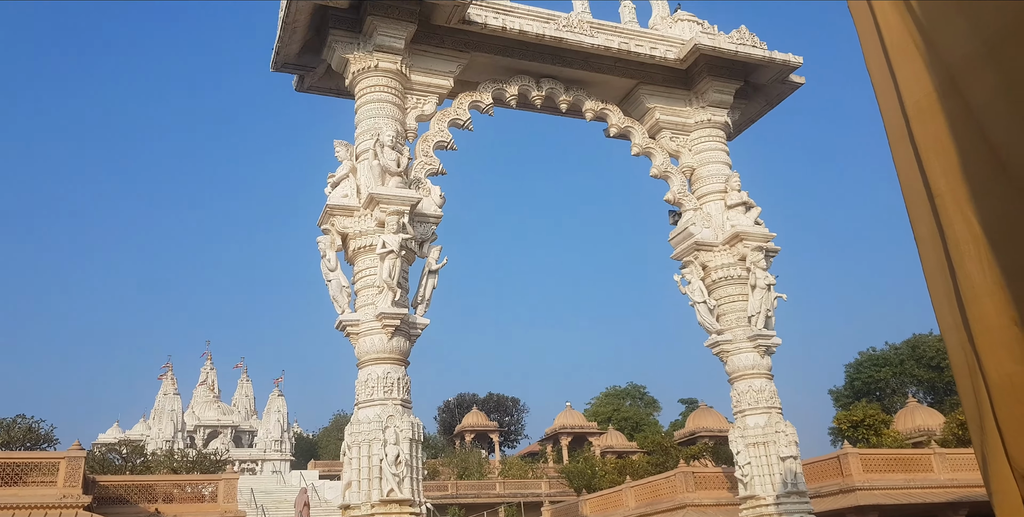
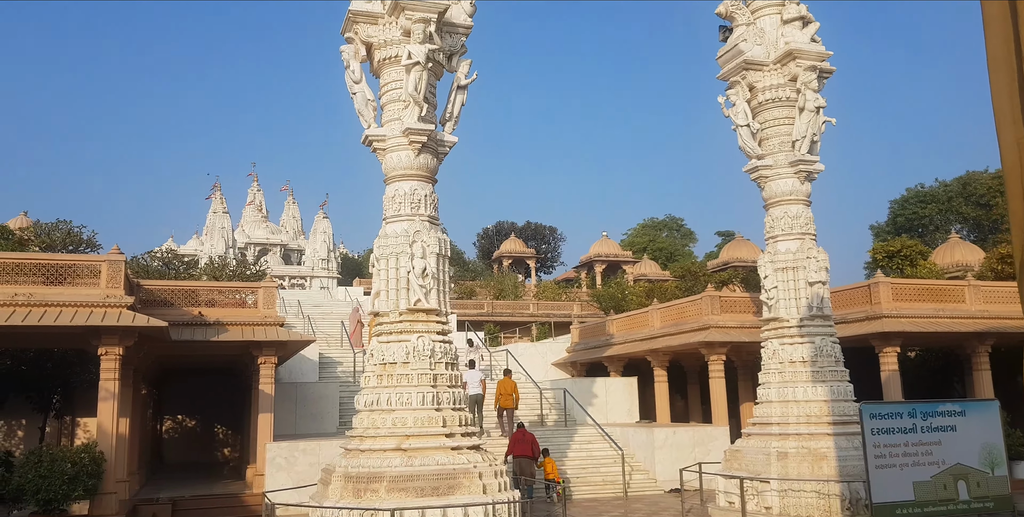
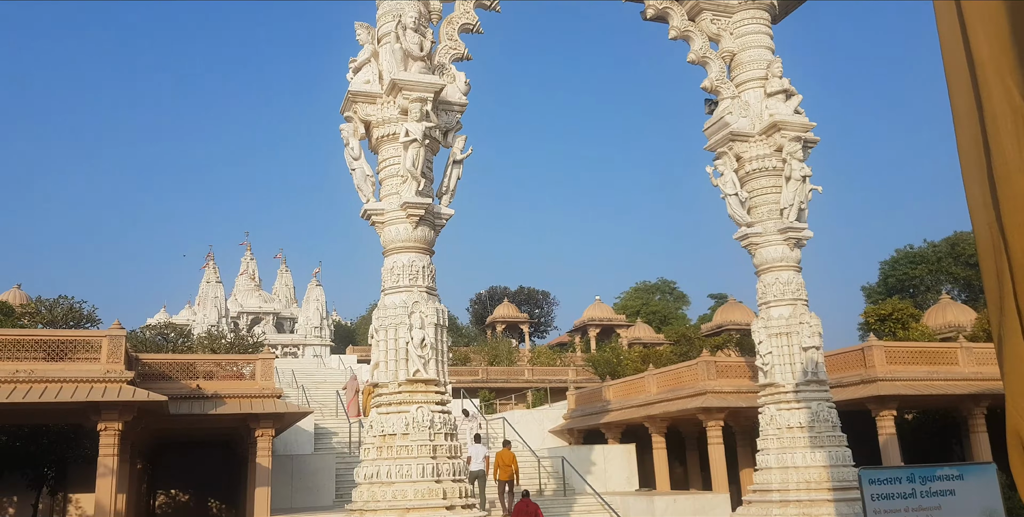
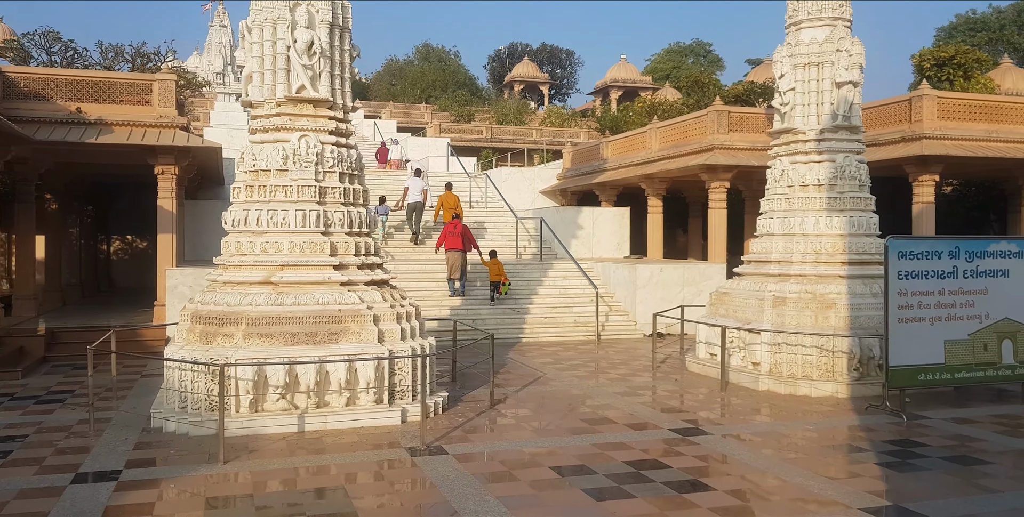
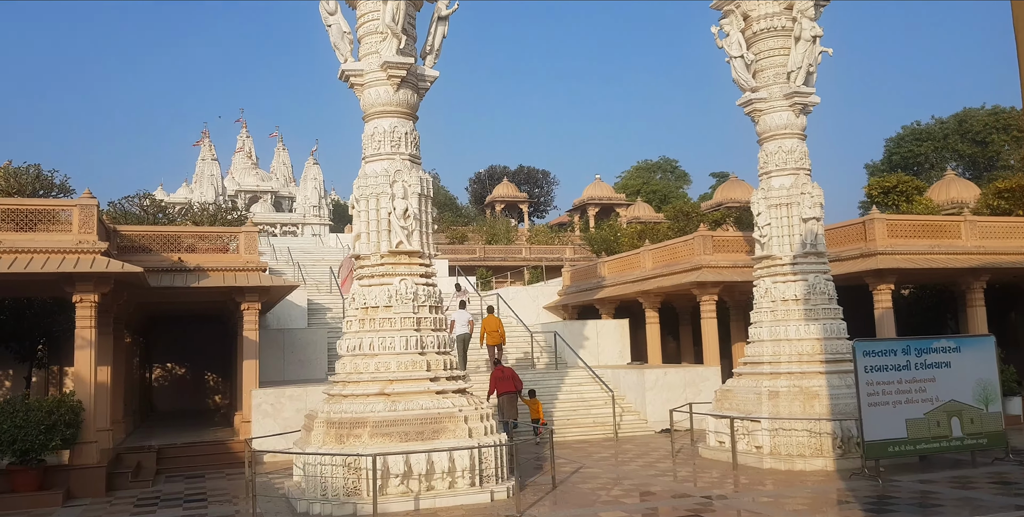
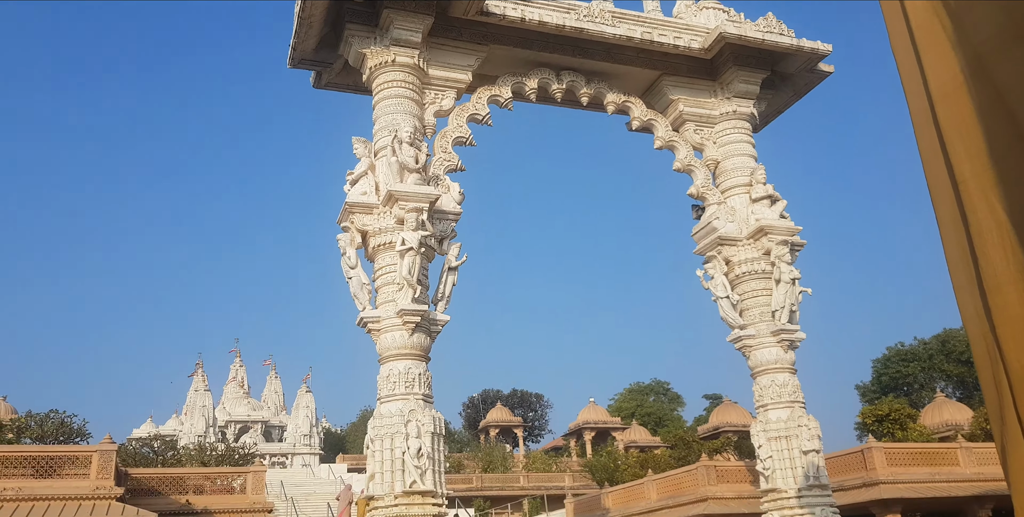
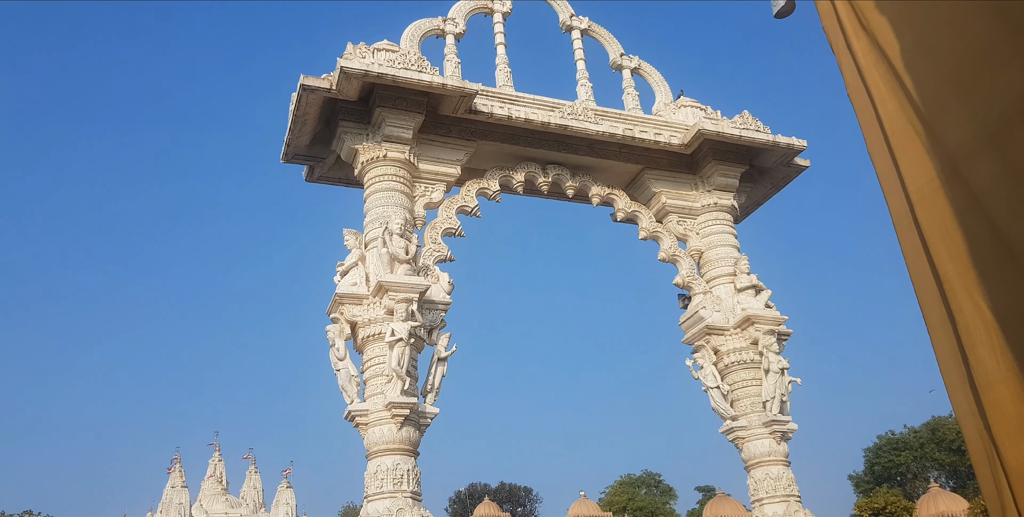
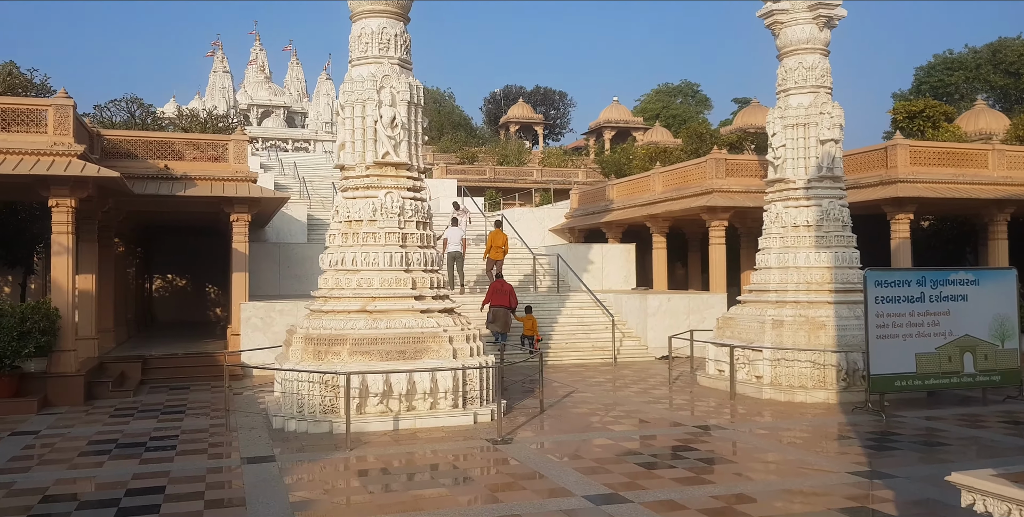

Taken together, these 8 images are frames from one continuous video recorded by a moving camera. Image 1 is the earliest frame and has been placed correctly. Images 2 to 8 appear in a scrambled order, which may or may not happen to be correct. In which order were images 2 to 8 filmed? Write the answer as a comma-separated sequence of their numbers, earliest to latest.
7, 6, 3, 2, 5, 8, 4
